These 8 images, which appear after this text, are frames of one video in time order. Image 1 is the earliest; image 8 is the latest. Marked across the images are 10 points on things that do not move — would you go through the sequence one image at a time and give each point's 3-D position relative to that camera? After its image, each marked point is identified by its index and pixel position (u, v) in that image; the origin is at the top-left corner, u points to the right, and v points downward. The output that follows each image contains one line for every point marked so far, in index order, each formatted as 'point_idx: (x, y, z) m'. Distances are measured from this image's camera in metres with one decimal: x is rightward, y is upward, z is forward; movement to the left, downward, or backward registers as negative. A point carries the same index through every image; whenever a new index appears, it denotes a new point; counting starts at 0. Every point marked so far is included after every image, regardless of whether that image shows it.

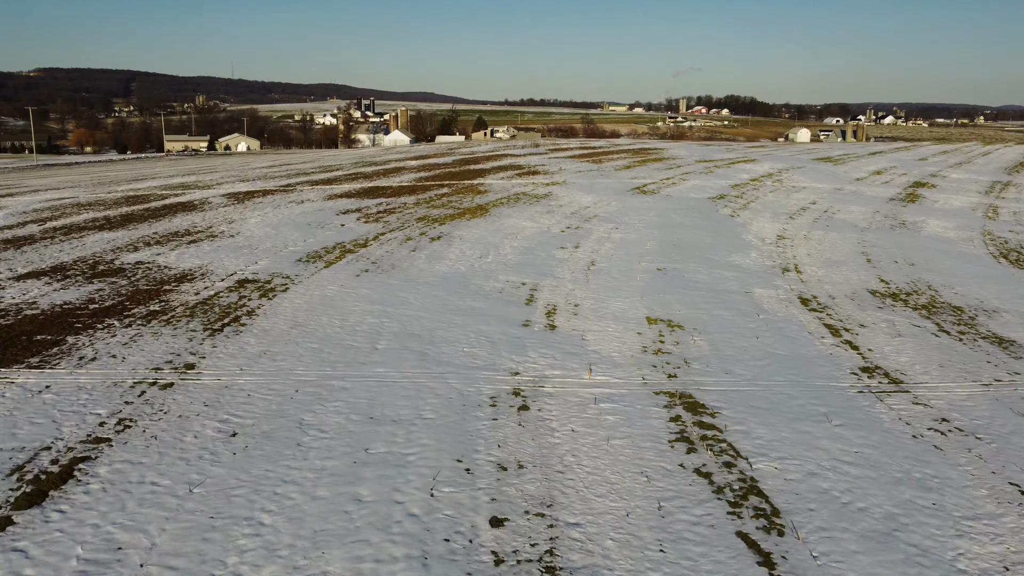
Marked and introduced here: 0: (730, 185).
0: (+7.0, +3.3, +19.7) m
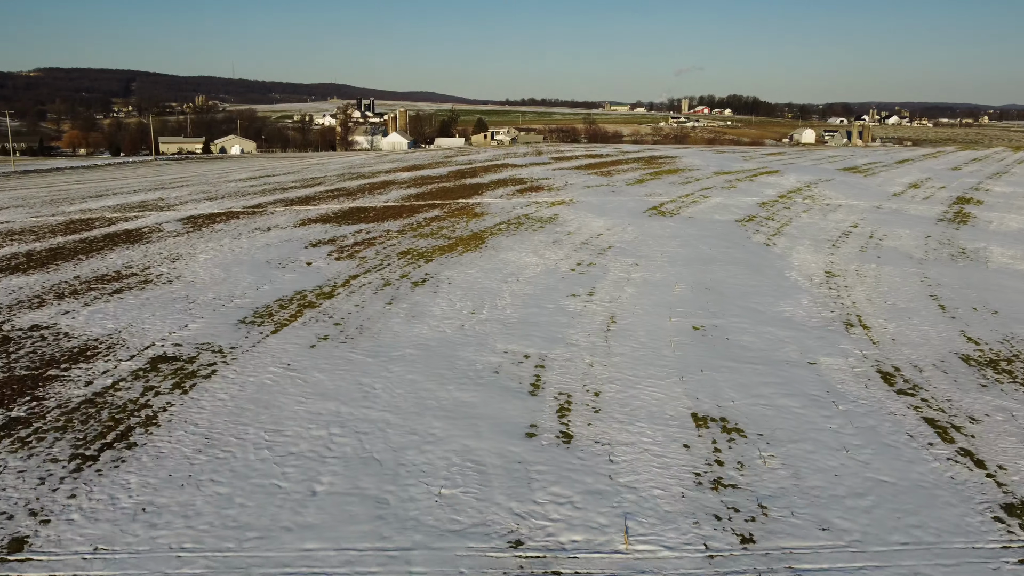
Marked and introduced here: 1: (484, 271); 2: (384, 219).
0: (+7.0, +2.4, +17.6) m
1: (-0.5, +0.3, +10.6) m
2: (-3.0, +1.6, +14.2) m
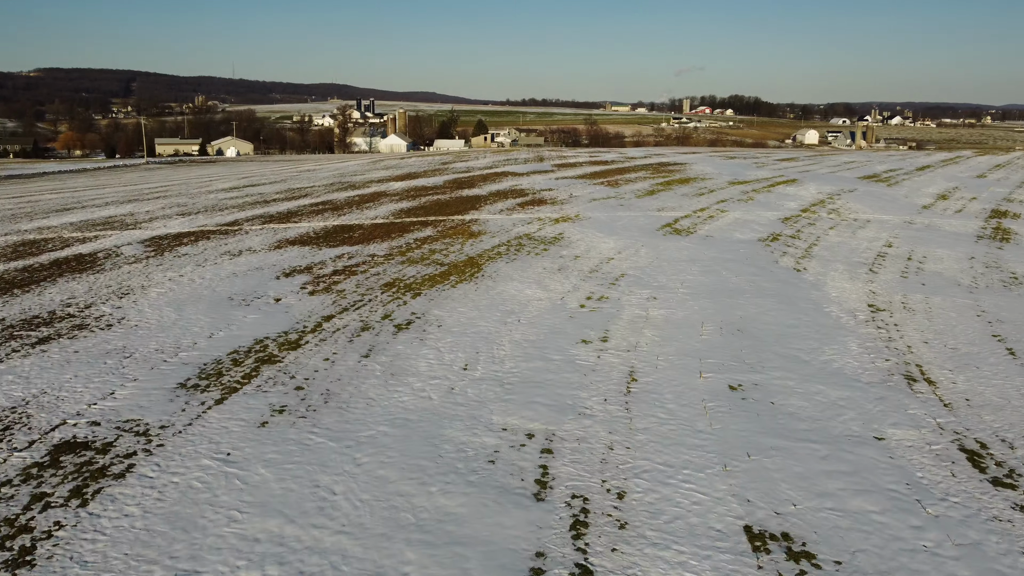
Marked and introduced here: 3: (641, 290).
0: (+7.0, +1.8, +16.1) m
1: (-0.5, -0.3, +9.2) m
2: (-3.0, +1.0, +12.8) m
3: (+2.2, 0.0, +10.3) m
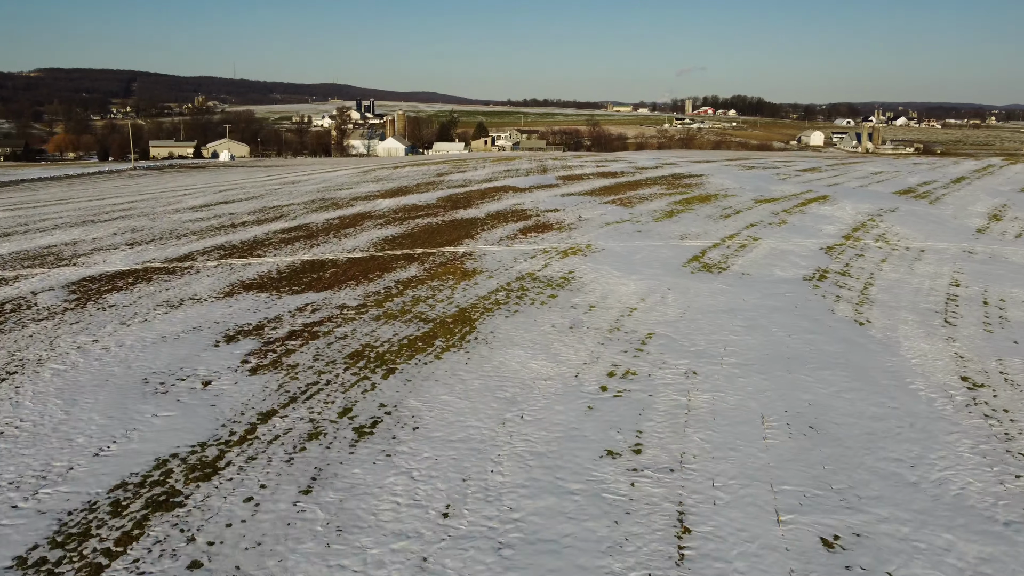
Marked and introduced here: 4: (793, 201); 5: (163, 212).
0: (+7.1, +0.9, +14.0) m
1: (-0.5, -1.2, +7.0) m
2: (-3.0, +0.1, +10.7) m
3: (+2.2, -1.0, +8.1) m
4: (+8.8, +2.7, +19.3) m
5: (-10.6, +2.3, +18.6) m
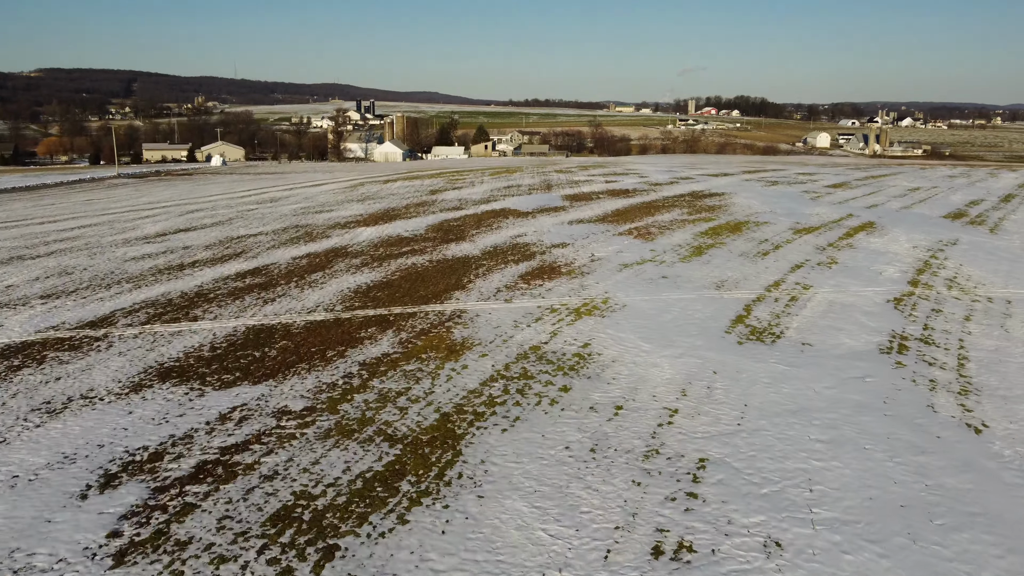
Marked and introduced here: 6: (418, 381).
0: (+7.1, -0.3, +11.5) m
1: (-0.5, -2.4, +4.5) m
2: (-3.0, -1.1, +8.2) m
3: (+2.1, -2.1, +5.6) m
4: (+8.9, +1.6, +16.7) m
5: (-10.6, +1.2, +16.1) m
6: (-1.2, -1.2, +8.0) m
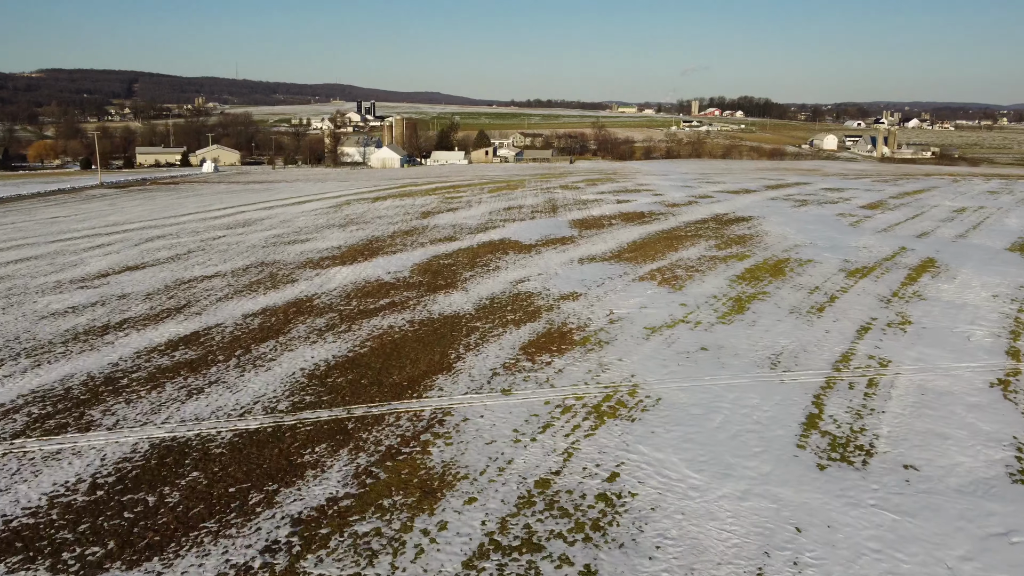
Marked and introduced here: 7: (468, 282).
0: (+7.1, -1.5, +8.9) m
1: (-0.5, -3.6, +2.0) m
2: (-3.0, -2.3, +5.7) m
3: (+2.1, -3.3, +3.1) m
4: (+8.9, +0.4, +14.2) m
5: (-10.5, 0.0, +13.6) m
6: (-1.2, -2.4, +5.5) m
7: (-0.9, +0.1, +13.3) m
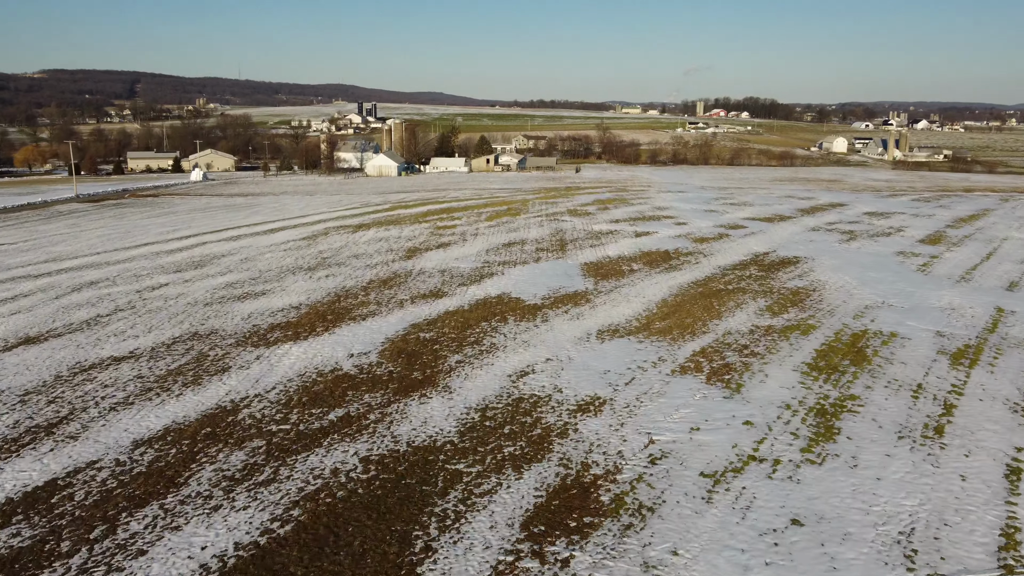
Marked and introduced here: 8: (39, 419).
0: (+7.0, -3.1, +5.6) m
1: (-0.6, -5.1, -1.3) m
2: (-3.1, -3.8, +2.4) m
3: (+2.1, -4.9, -0.2) m
4: (+8.9, -1.2, +10.9) m
5: (-10.6, -1.6, +10.4) m
6: (-1.3, -3.9, +2.2) m
7: (-0.9, -1.4, +10.1) m
8: (-6.8, -1.9, +9.0) m
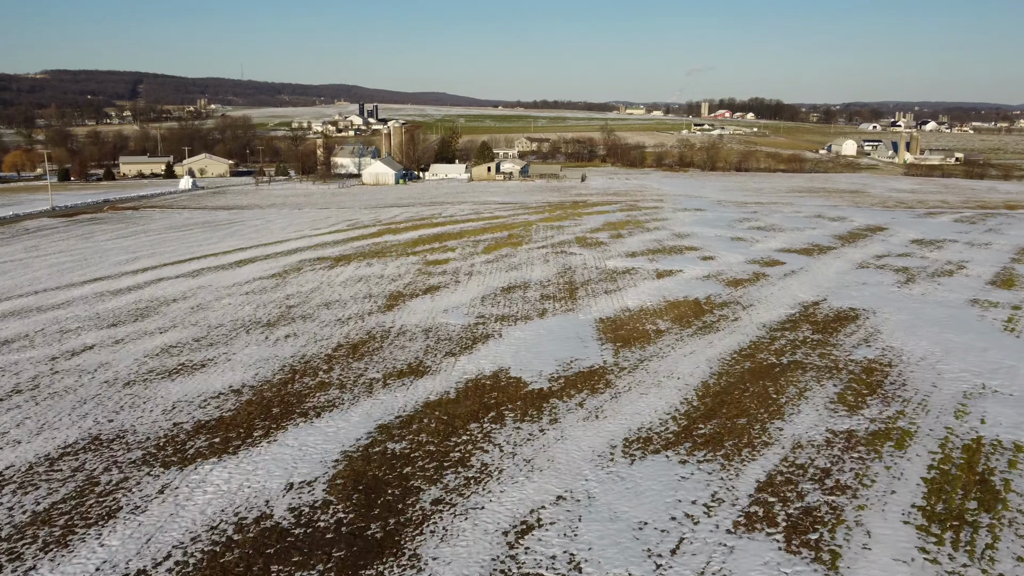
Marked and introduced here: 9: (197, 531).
0: (+7.0, -4.5, +2.6) m
1: (-0.7, -6.5, -4.2) m
2: (-3.1, -5.2, -0.5) m
3: (+2.0, -6.3, -3.1) m
4: (+8.8, -2.6, +7.9) m
5: (-10.6, -2.9, +7.5) m
6: (-1.4, -5.3, -0.7) m
7: (-1.0, -2.8, +7.1) m
8: (-6.9, -3.2, +6.1) m
9: (-3.7, -2.8, +7.3) m
